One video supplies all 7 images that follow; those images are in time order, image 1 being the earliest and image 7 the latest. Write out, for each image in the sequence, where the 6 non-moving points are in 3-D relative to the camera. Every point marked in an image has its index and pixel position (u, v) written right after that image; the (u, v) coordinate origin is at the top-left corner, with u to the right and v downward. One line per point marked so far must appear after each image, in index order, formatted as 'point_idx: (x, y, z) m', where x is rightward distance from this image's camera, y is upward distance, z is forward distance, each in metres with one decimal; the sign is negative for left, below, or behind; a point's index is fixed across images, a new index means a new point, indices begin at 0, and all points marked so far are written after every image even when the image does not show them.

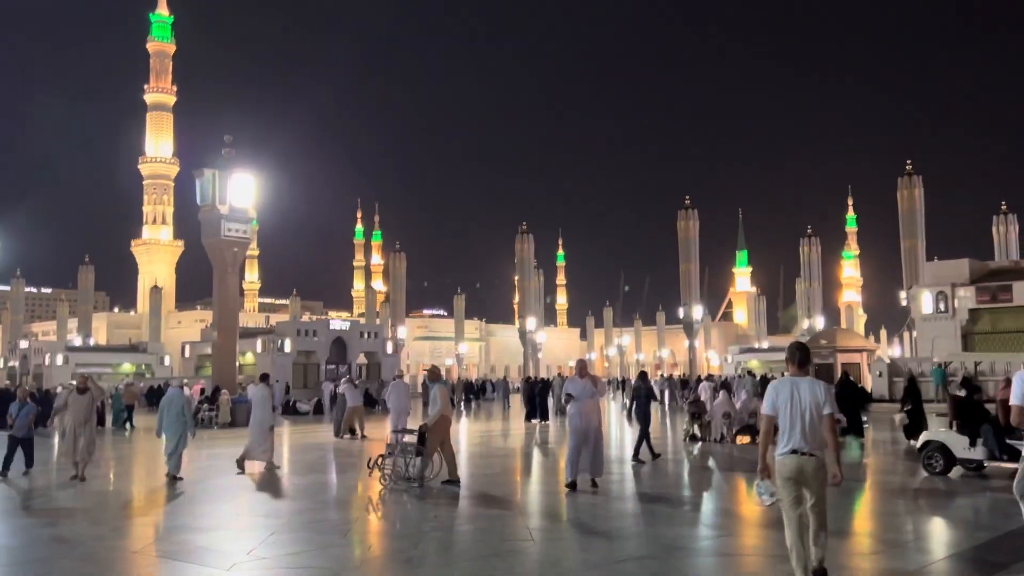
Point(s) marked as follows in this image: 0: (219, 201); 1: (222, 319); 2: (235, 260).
0: (-6.5, +1.9, +19.0) m
1: (-6.5, -0.7, +19.3) m
2: (-6.3, +0.6, +19.5) m
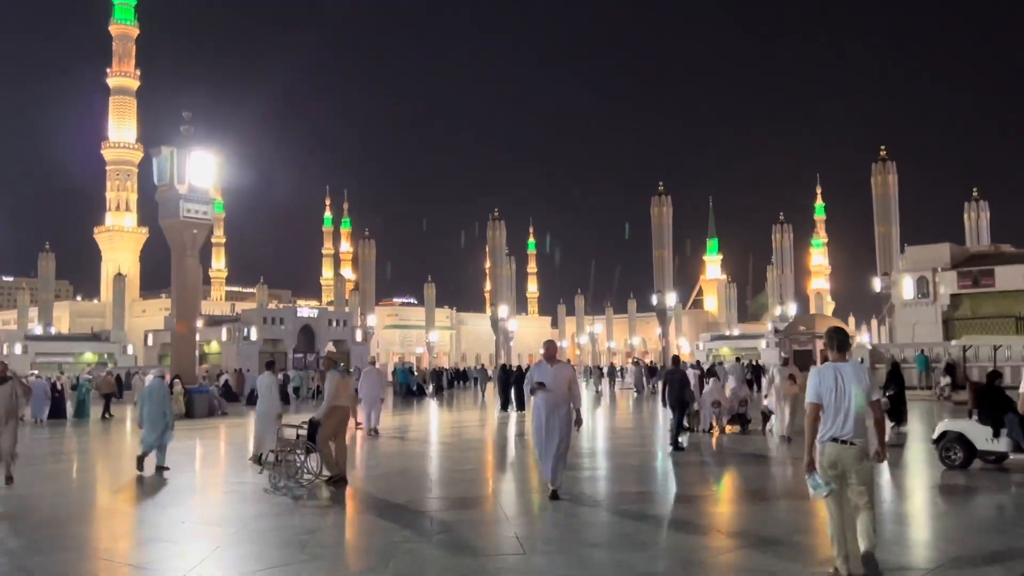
0: (-7.0, +2.3, +17.9) m
1: (-7.0, -0.4, +18.3) m
2: (-6.8, +1.0, +18.4) m
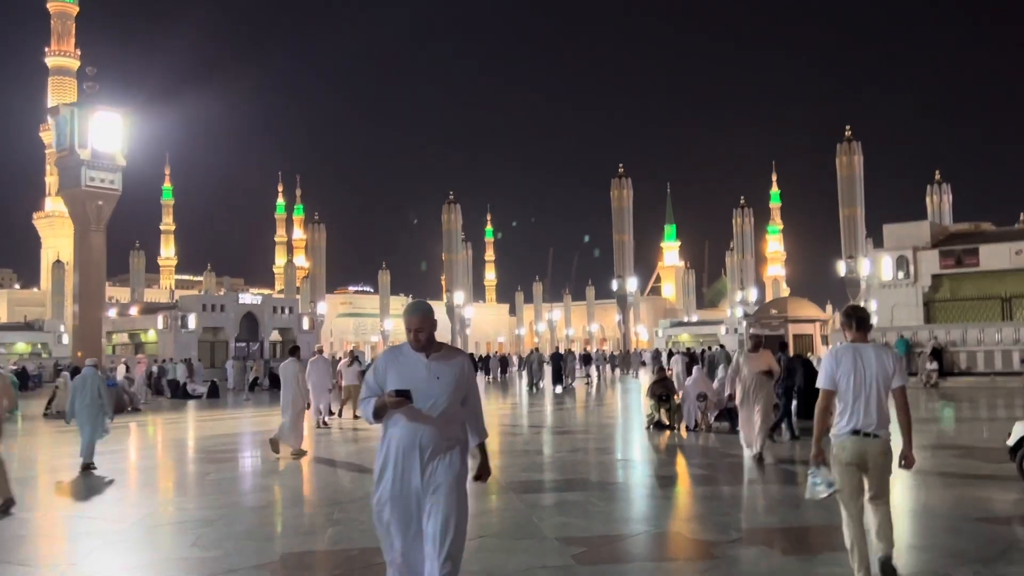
0: (-7.9, +2.6, +15.6) m
1: (-7.9, 0.0, +15.9) m
2: (-7.7, +1.4, +16.1) m
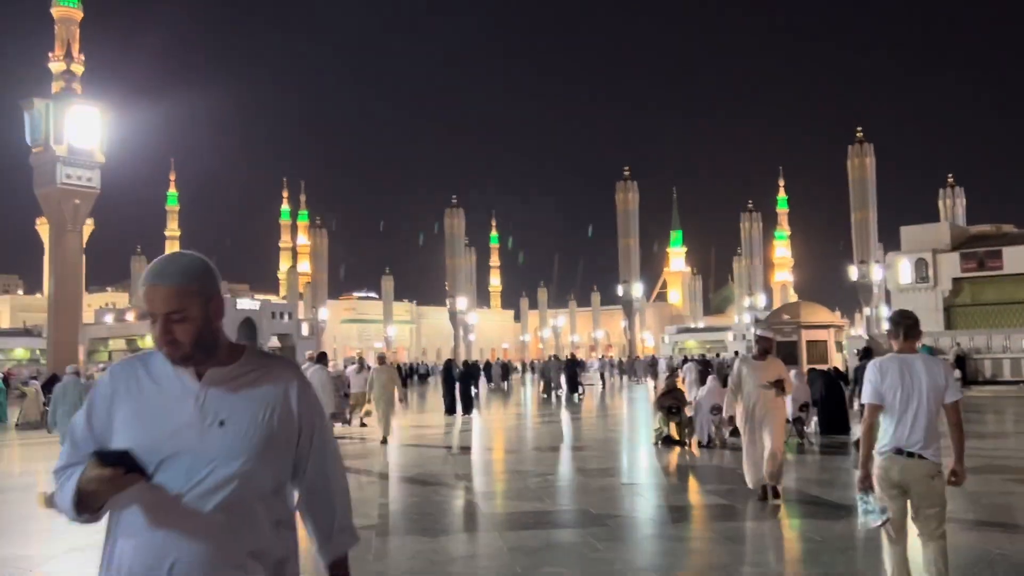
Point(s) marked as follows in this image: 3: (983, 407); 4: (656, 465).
0: (-7.9, +2.6, +14.7) m
1: (-8.0, -0.1, +15.0) m
2: (-7.7, +1.3, +15.2) m
3: (+9.5, -2.4, +17.4) m
4: (+1.4, -1.7, +8.3) m
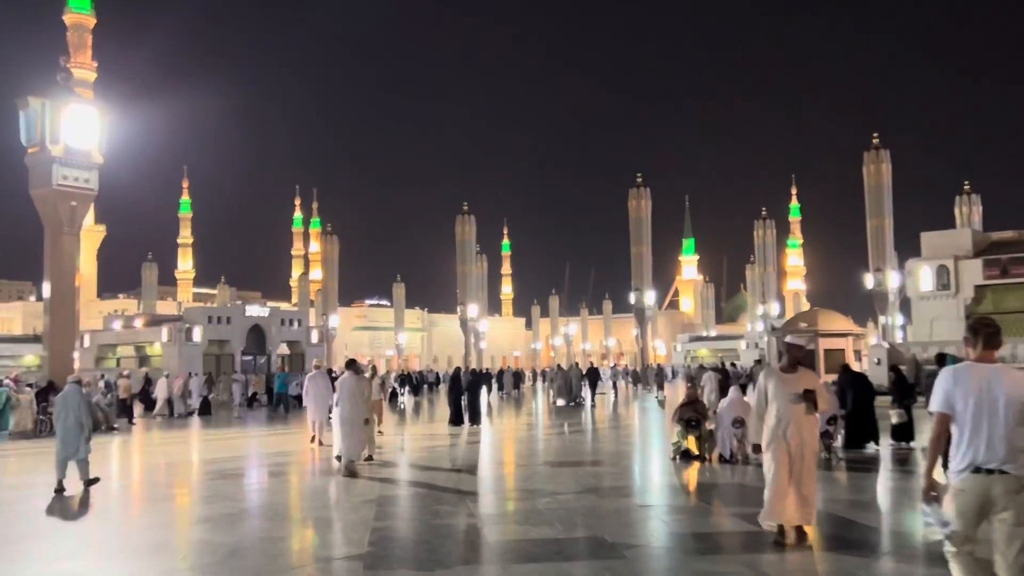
0: (-7.7, +2.5, +14.4) m
1: (-7.8, -0.2, +14.7) m
2: (-7.6, +1.2, +14.9) m
3: (+9.7, -2.5, +16.8) m
4: (+1.5, -1.8, +7.9) m
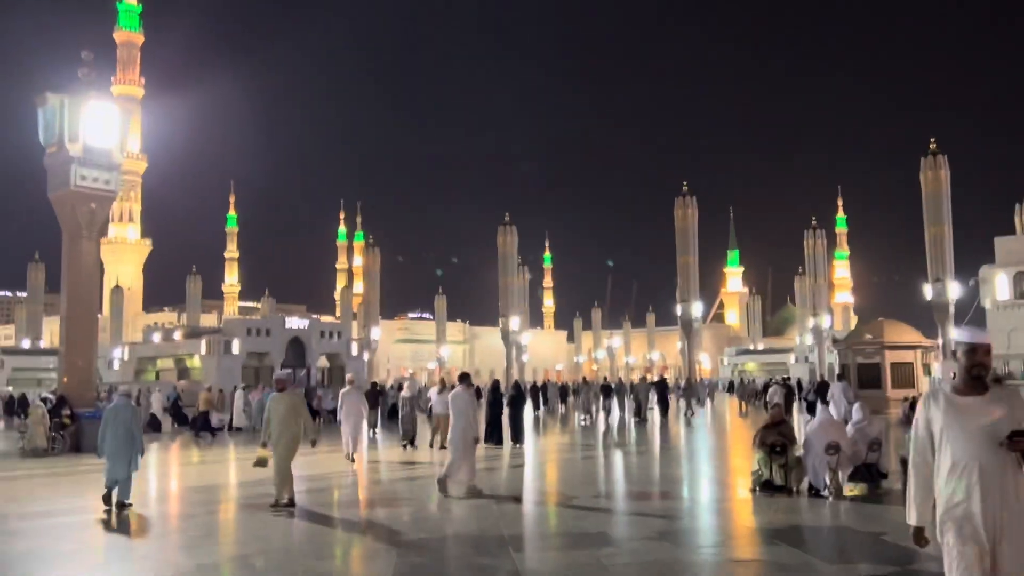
0: (-7.0, +2.4, +13.8) m
1: (-7.1, -0.3, +14.0) m
2: (-6.8, +1.1, +14.2) m
3: (+10.5, -2.7, +15.2) m
4: (+1.9, -1.8, +6.7) m
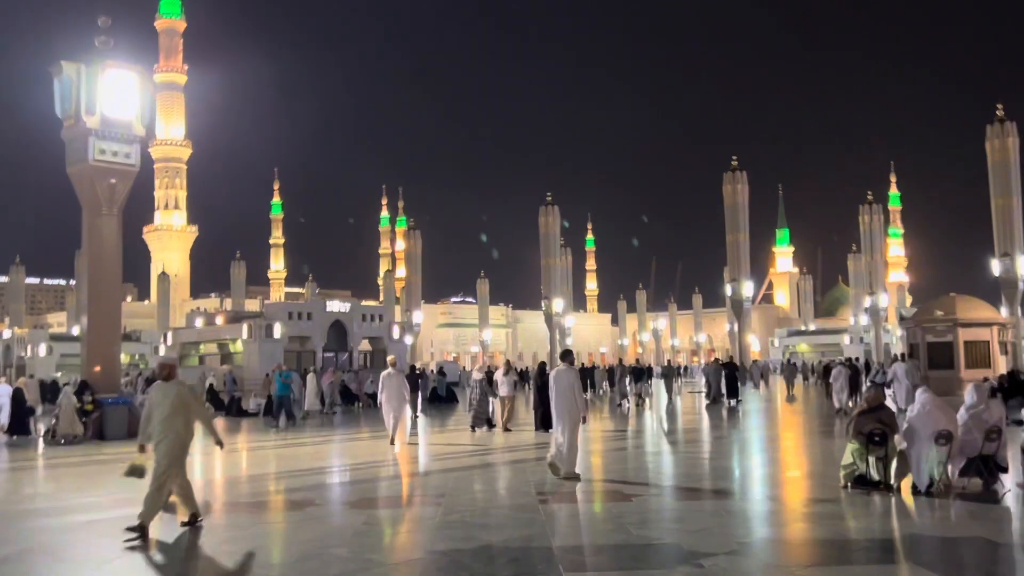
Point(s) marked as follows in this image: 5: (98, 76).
0: (-6.4, +2.7, +13.0) m
1: (-6.4, 0.0, +13.4) m
2: (-6.2, +1.4, +13.5) m
3: (+11.2, -2.2, +13.7) m
4: (+2.2, -1.5, +5.6) m
5: (-6.2, +3.2, +13.1) m
